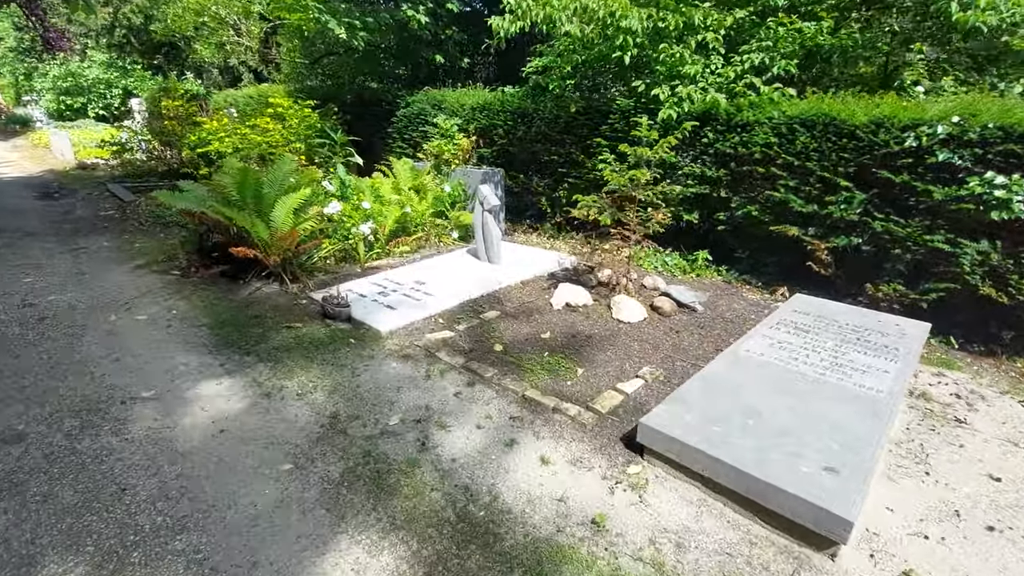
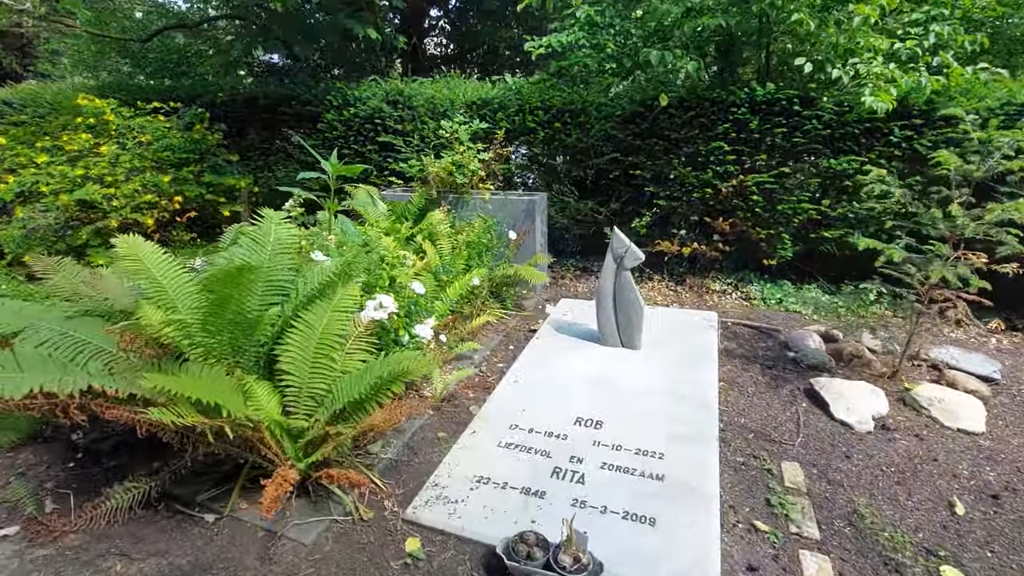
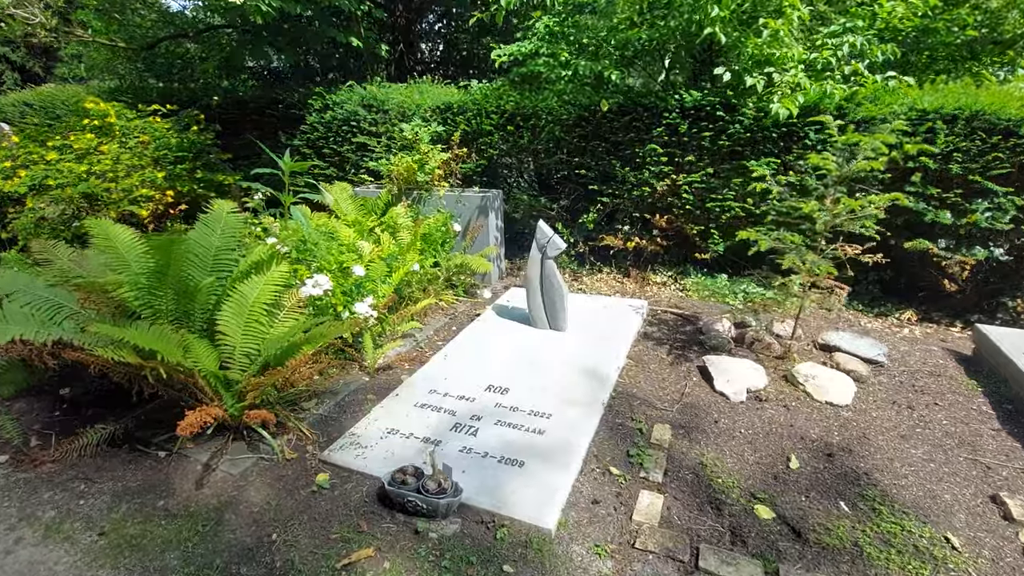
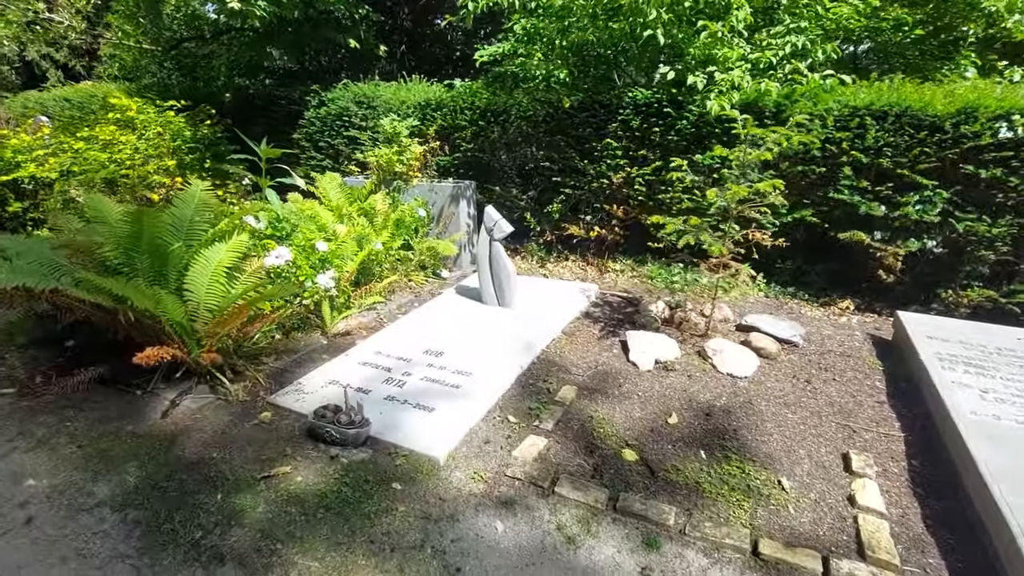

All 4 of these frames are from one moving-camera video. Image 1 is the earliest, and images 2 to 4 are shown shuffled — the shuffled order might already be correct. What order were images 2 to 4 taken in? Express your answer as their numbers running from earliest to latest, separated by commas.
4, 3, 2
